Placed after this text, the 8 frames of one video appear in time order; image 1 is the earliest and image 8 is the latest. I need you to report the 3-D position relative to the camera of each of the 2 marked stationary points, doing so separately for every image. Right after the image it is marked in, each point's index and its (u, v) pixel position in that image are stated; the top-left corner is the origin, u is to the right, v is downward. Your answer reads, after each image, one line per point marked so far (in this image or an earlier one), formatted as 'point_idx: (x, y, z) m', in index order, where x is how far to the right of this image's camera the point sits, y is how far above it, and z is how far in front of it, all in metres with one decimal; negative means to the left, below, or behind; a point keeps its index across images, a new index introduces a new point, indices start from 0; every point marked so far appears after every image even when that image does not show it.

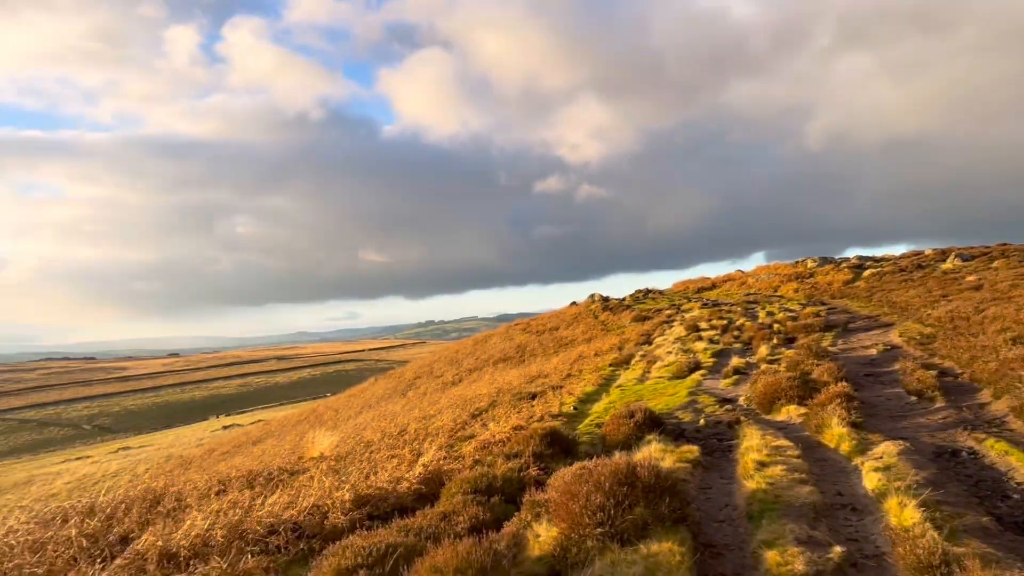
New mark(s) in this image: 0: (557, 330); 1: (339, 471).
0: (+0.7, -0.7, +13.5) m
1: (-1.0, -1.1, +5.0) m
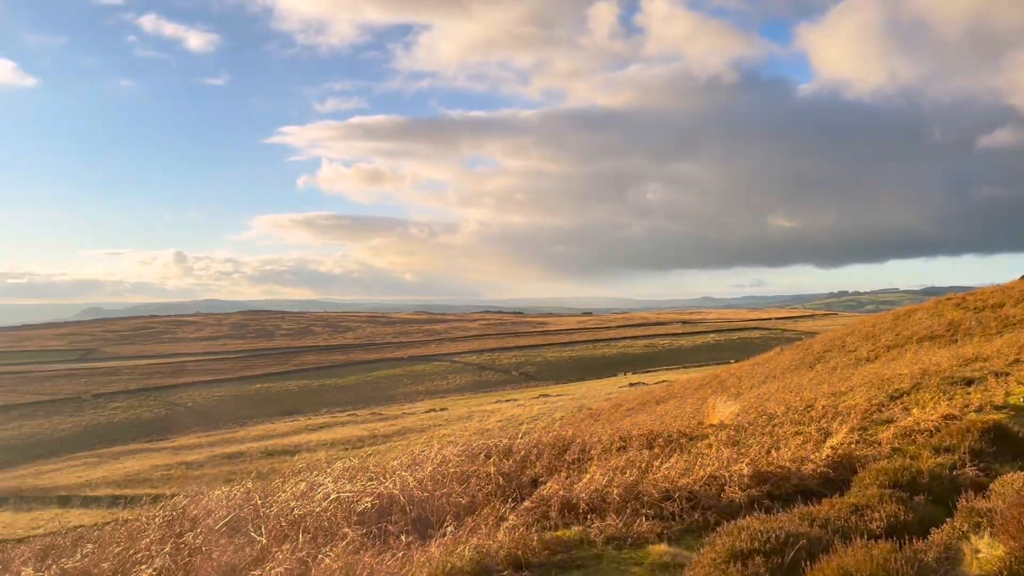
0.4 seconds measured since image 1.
0: (+6.7, -0.3, +11.6) m
1: (+1.3, -0.9, +4.9) m
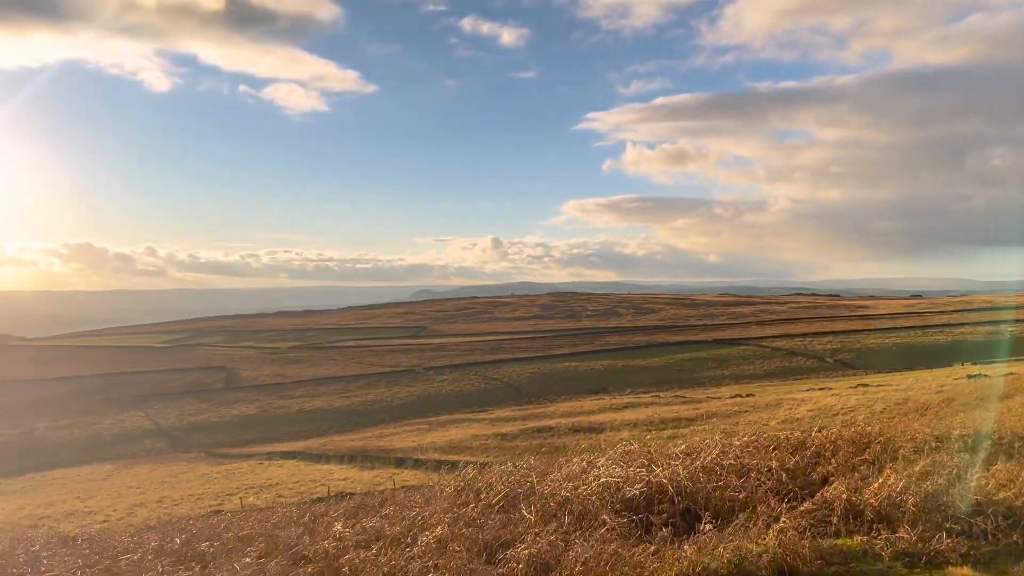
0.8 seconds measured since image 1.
0: (+10.2, 0.0, +8.4) m
1: (+2.8, -0.8, +4.1) m
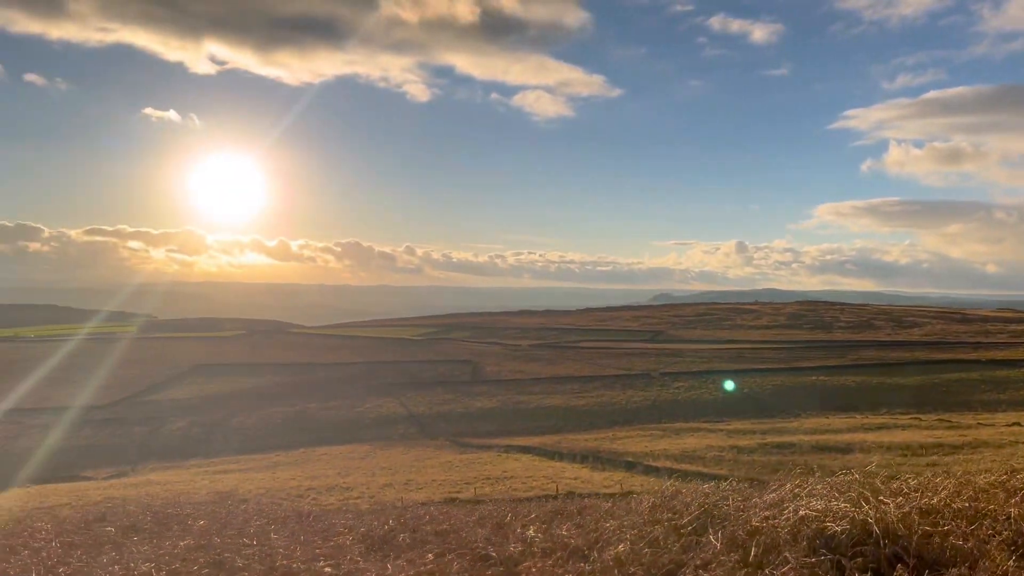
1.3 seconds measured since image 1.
0: (+12.0, -0.4, +5.2) m
1: (+3.6, -0.9, +3.1) m
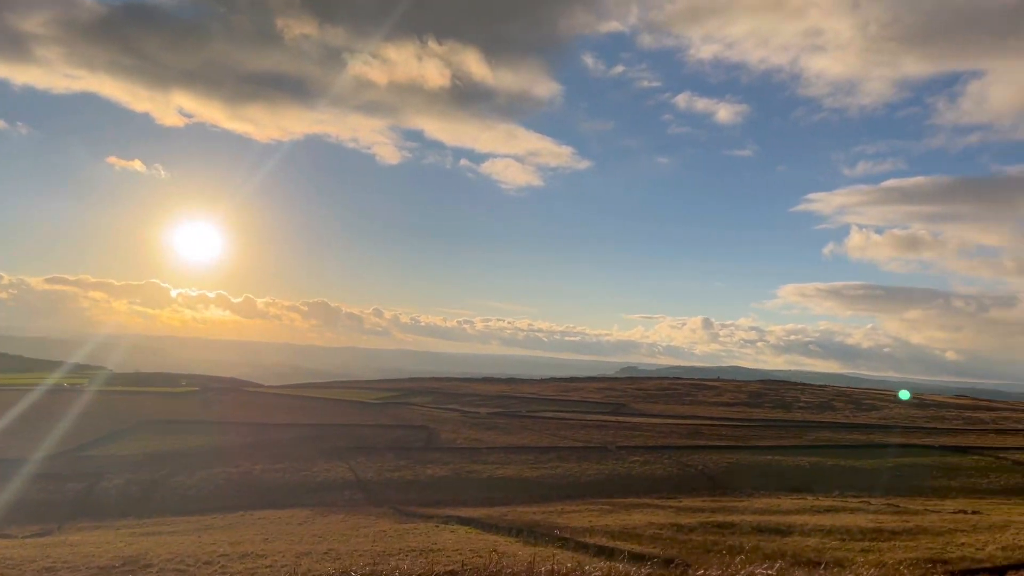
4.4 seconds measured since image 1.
0: (+10.6, -1.1, +4.7) m
1: (+2.3, -1.1, +2.3) m
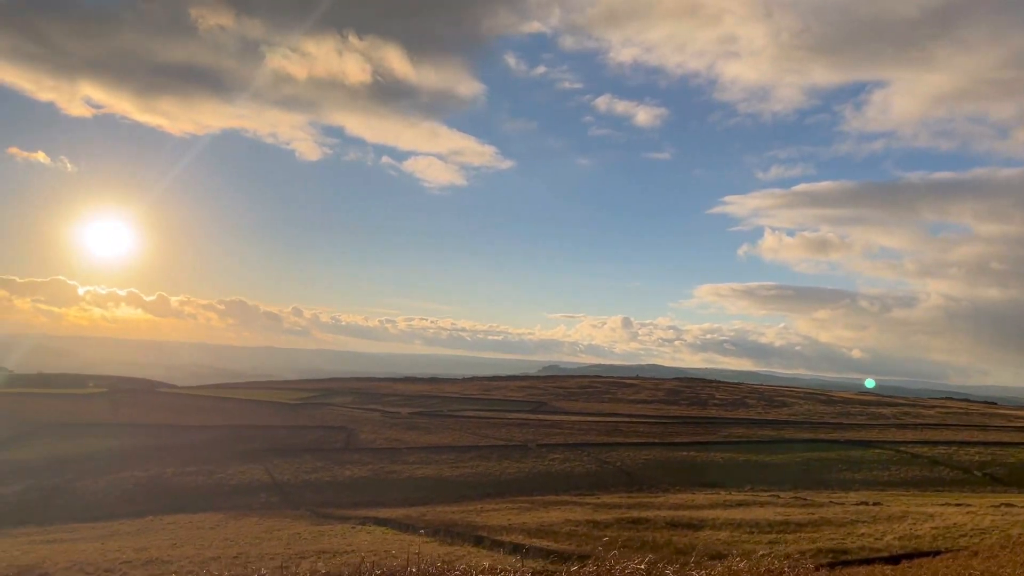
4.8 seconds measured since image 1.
0: (+9.9, -1.1, +5.6) m
1: (+1.9, -1.1, +2.5) m
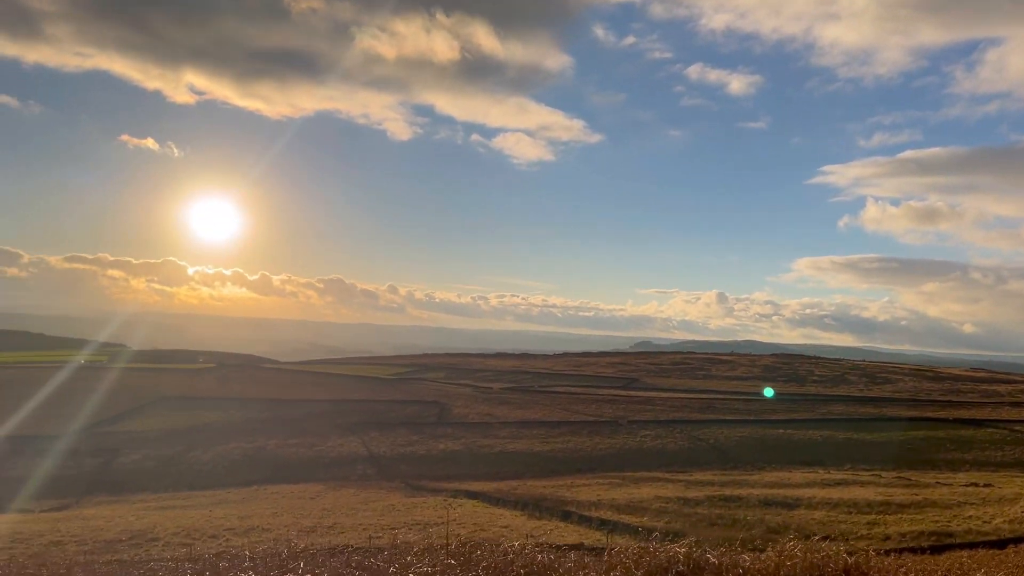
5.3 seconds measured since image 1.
0: (+10.3, -0.8, +4.4) m
1: (+2.0, -1.0, +2.2) m
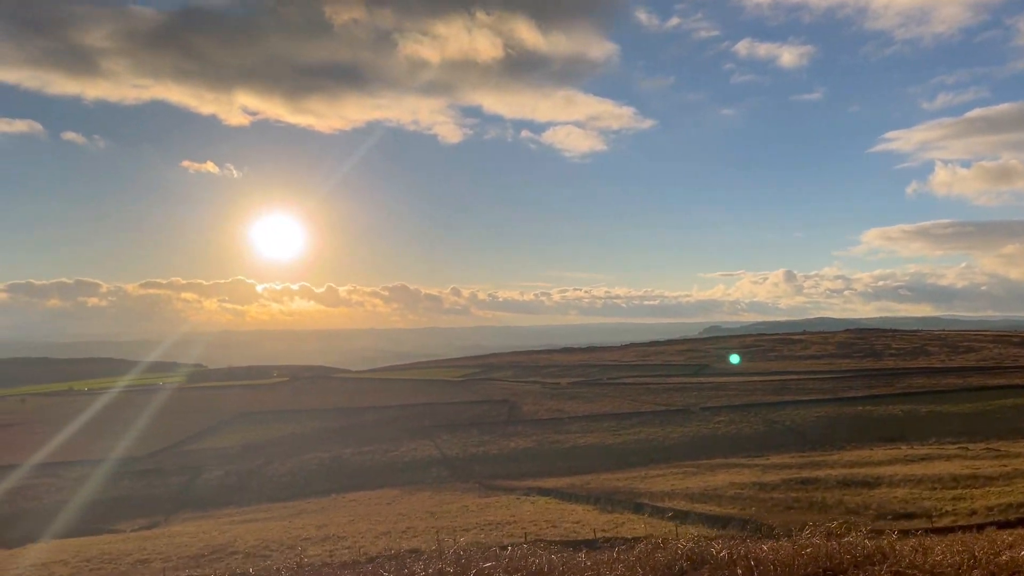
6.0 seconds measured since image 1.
0: (+10.3, 0.0, +3.5) m
1: (+1.9, -0.8, +1.8) m
